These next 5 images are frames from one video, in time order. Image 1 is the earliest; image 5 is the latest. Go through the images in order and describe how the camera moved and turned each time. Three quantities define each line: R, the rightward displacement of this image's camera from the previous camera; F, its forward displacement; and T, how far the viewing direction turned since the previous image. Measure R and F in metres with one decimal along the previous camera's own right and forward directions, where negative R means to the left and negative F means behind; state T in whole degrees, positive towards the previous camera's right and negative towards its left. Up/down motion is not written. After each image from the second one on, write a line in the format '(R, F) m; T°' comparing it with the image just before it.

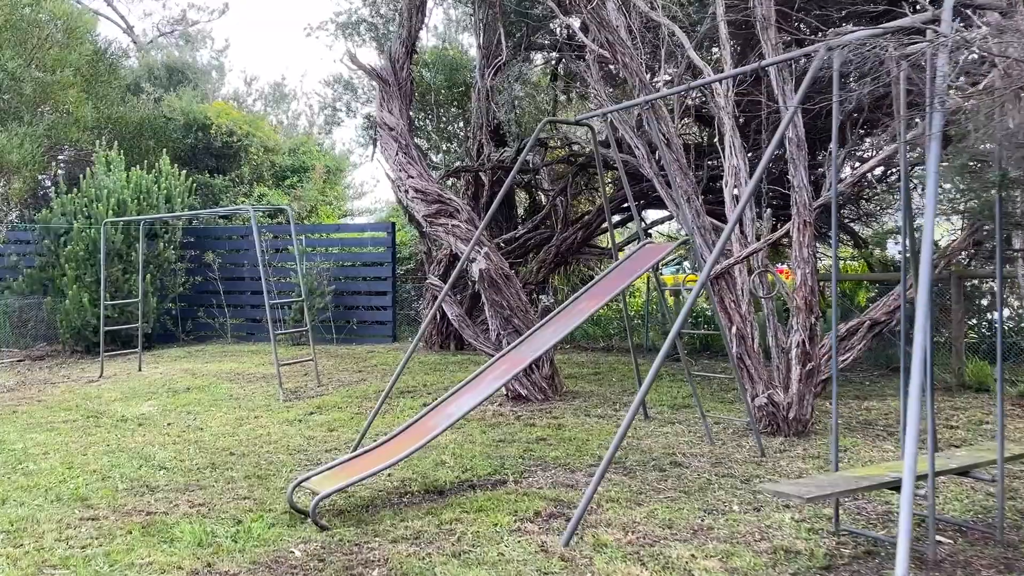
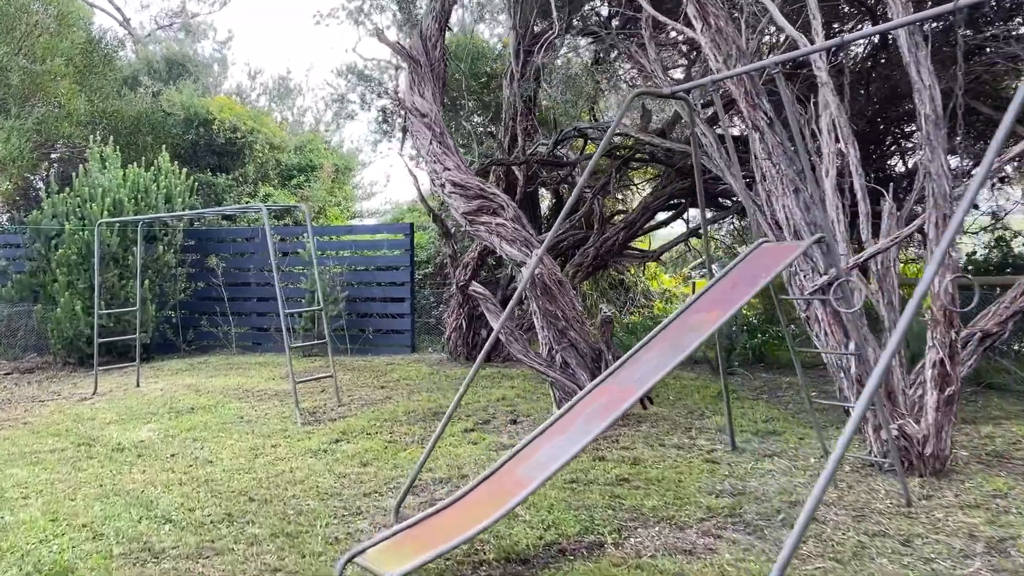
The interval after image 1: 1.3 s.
(-0.3, +0.6) m; 0°
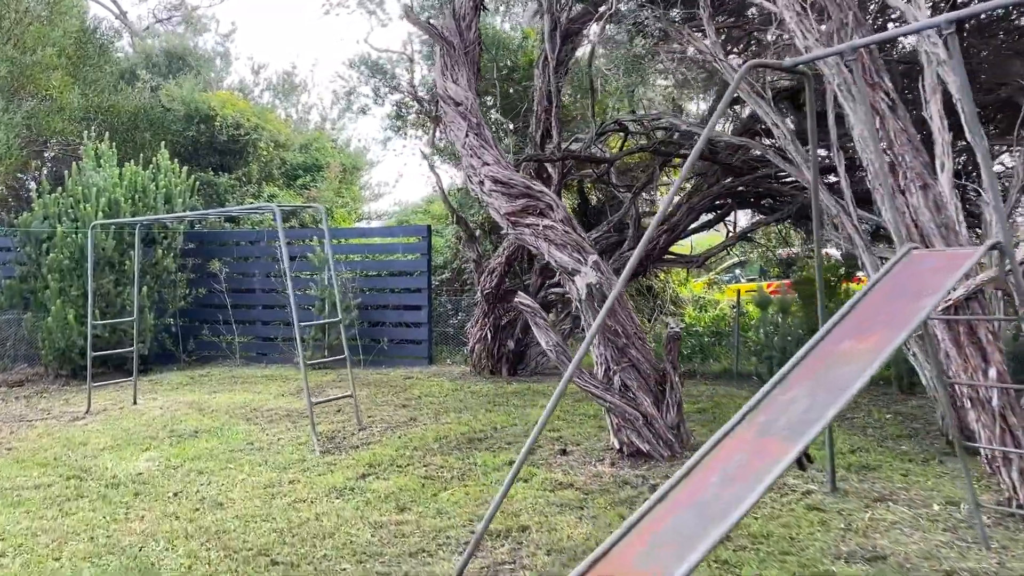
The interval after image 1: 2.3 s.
(-0.3, +0.5) m; 0°
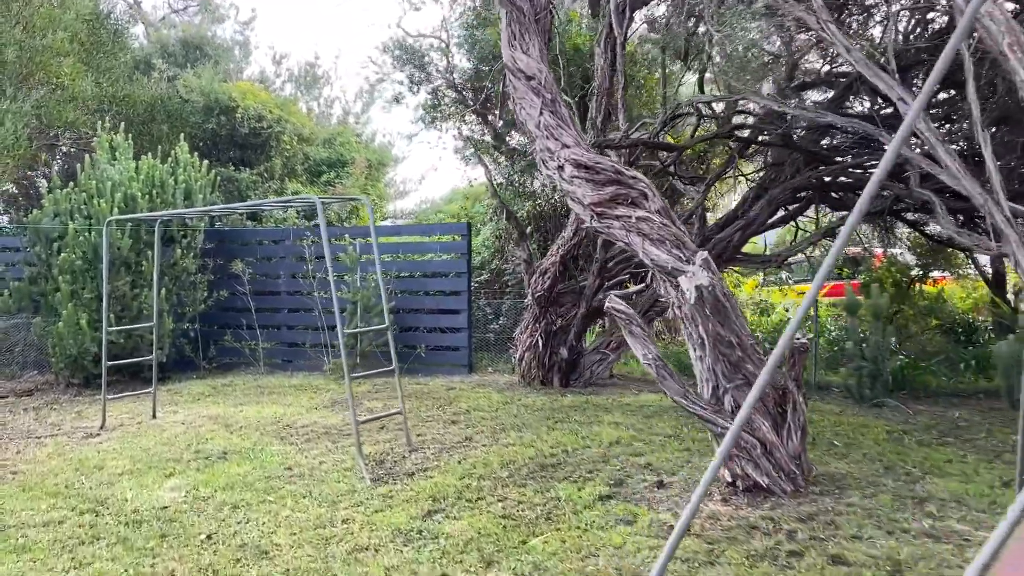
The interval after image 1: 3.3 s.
(-0.3, +0.6) m; -1°
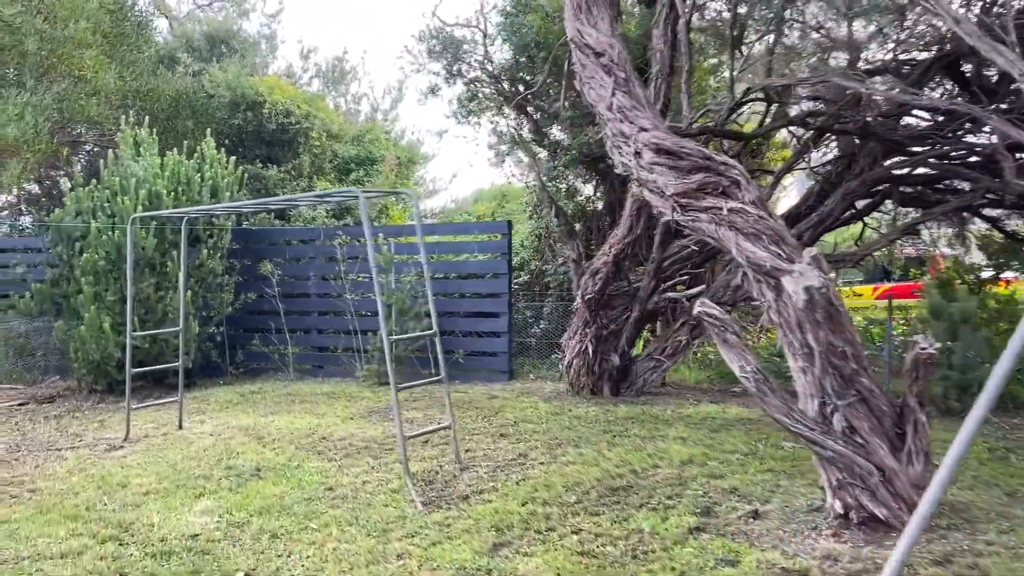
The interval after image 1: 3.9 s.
(-0.2, +0.4) m; -1°
